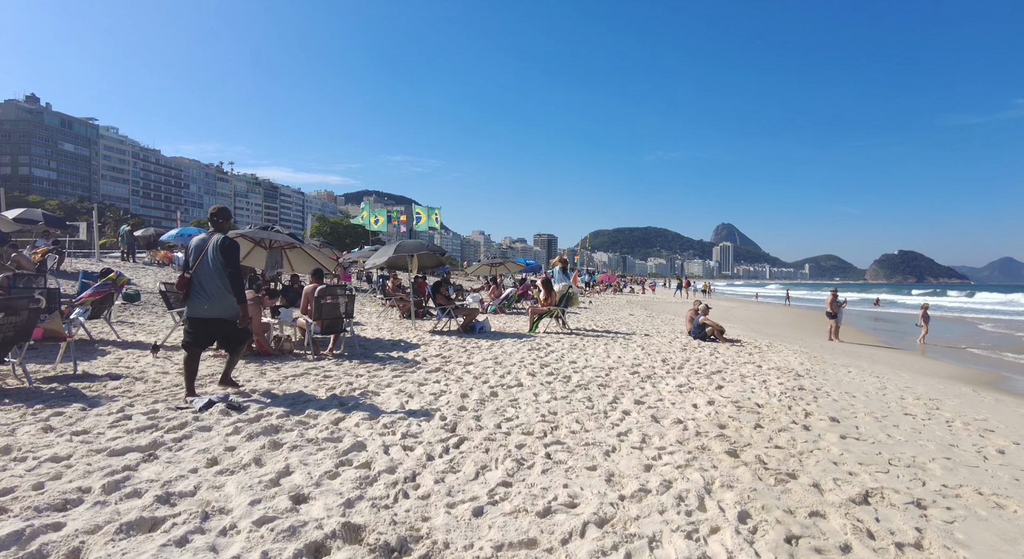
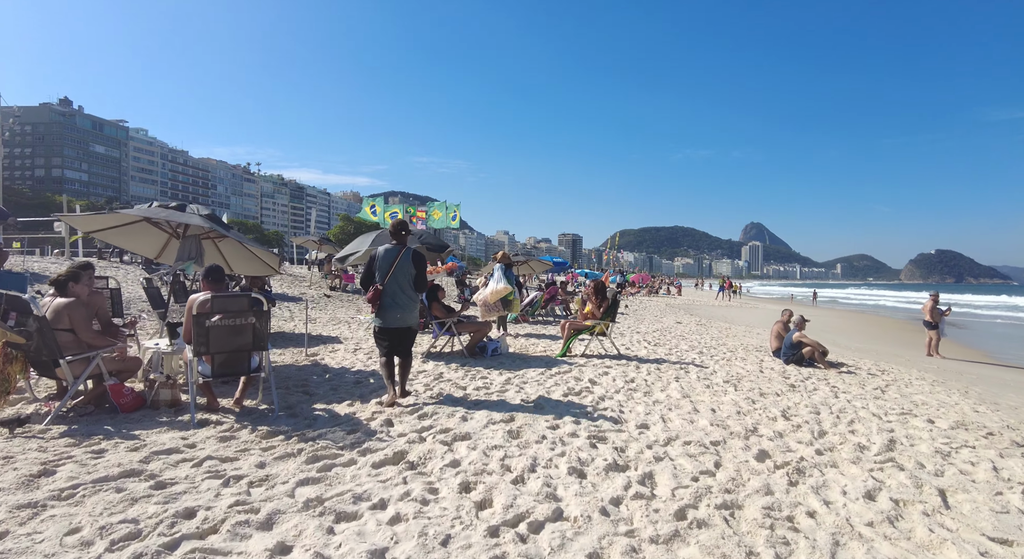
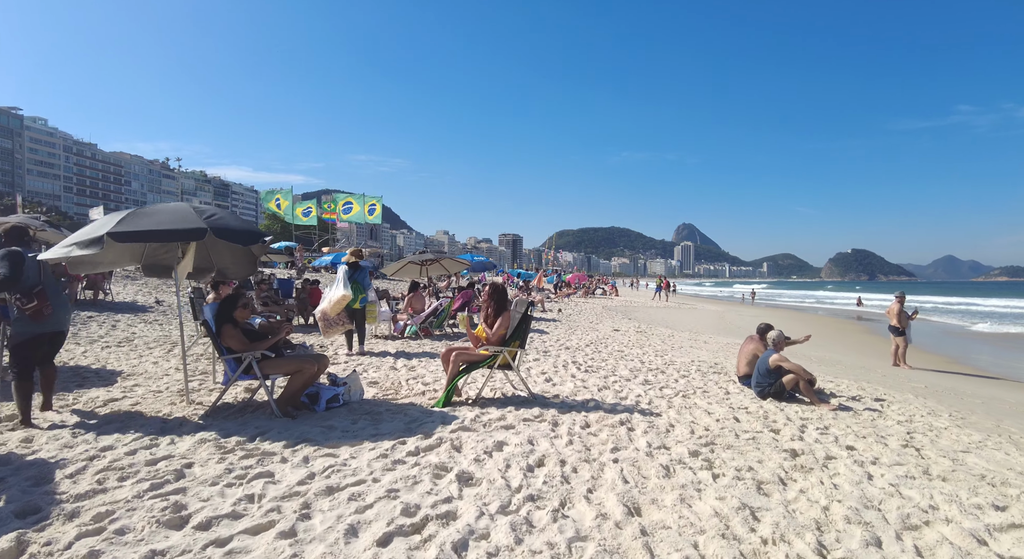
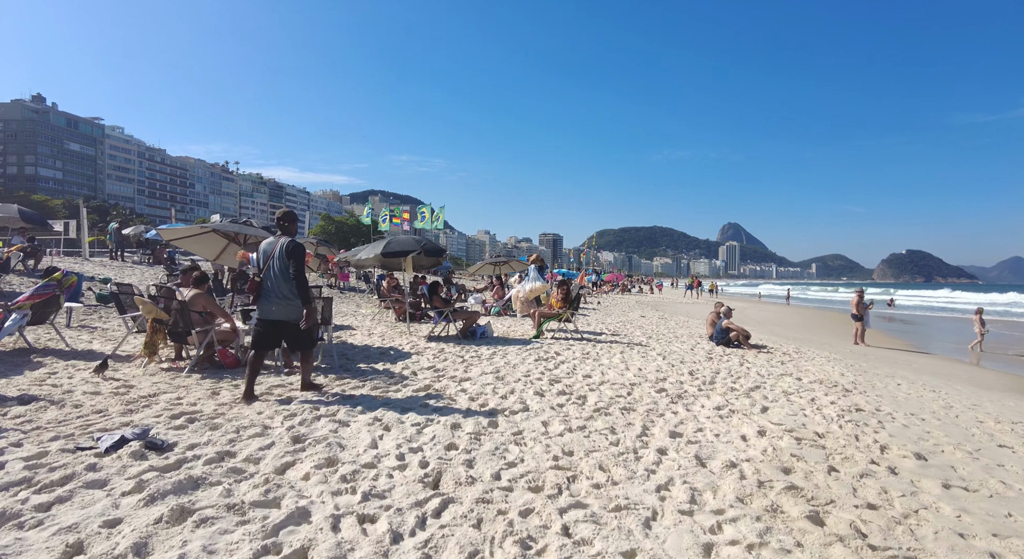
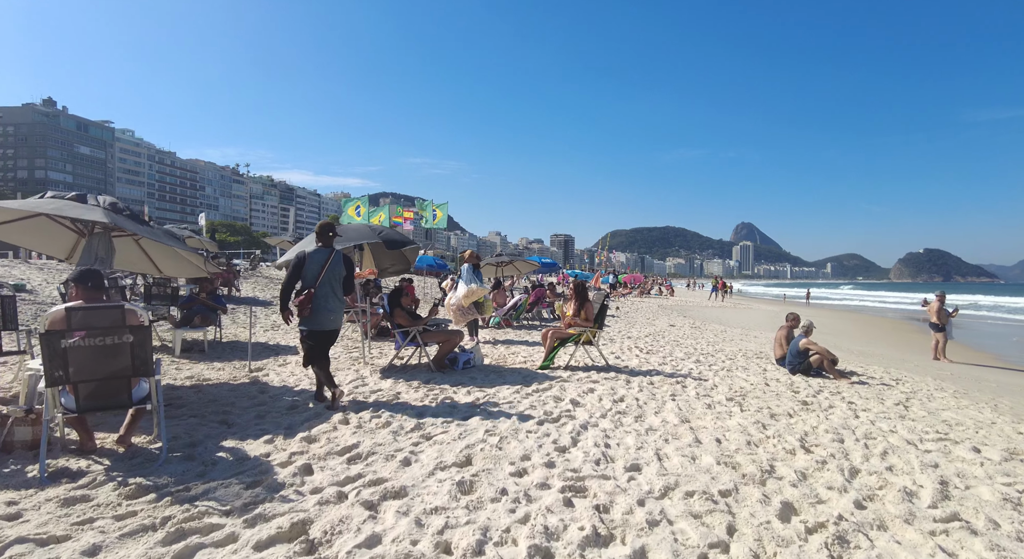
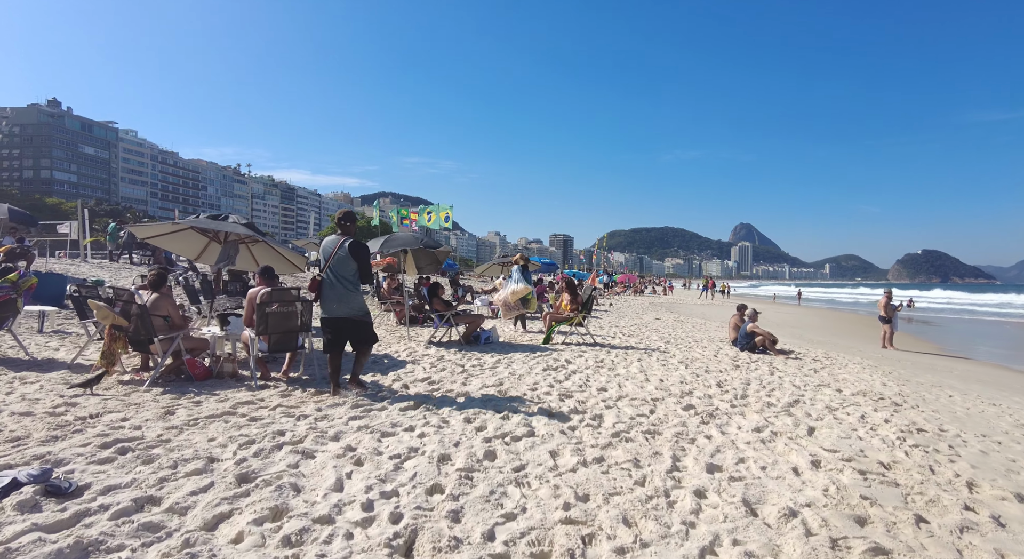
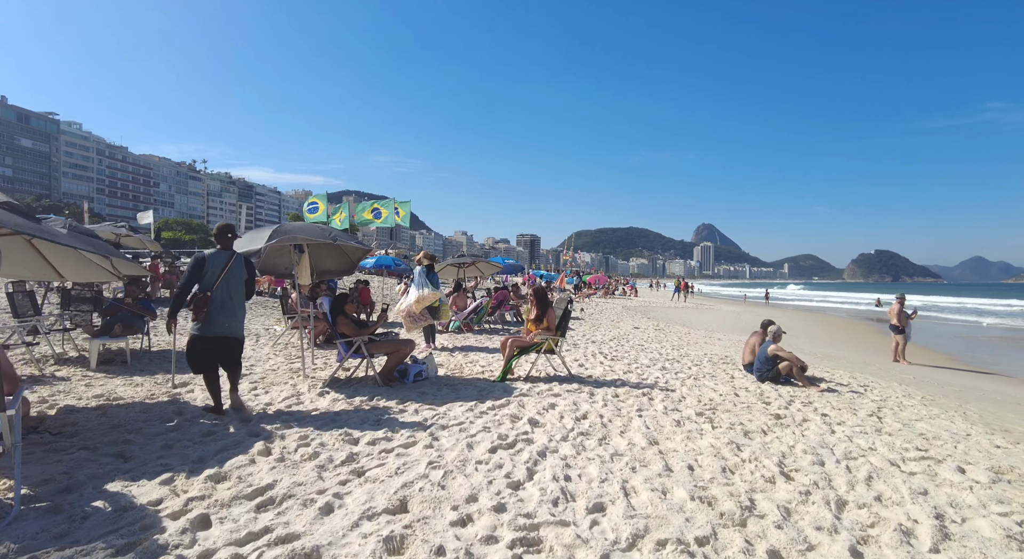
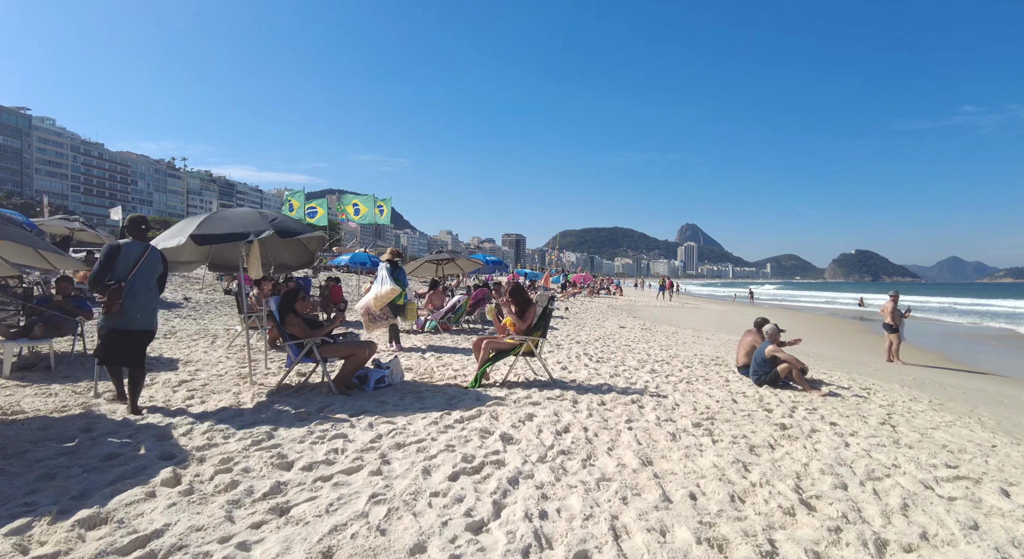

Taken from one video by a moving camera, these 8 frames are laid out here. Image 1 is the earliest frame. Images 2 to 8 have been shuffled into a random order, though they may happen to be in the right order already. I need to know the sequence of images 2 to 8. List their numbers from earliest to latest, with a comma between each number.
4, 6, 2, 5, 7, 8, 3
